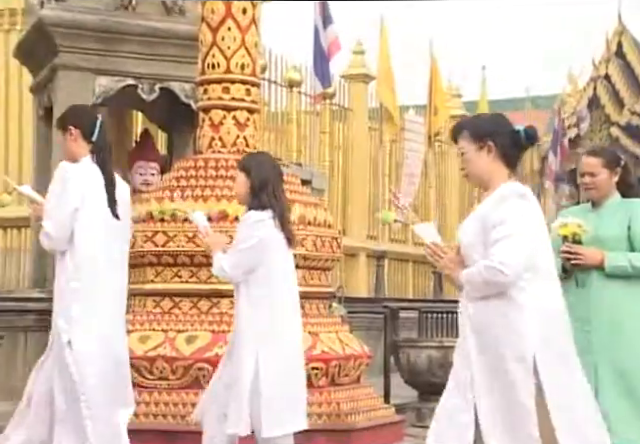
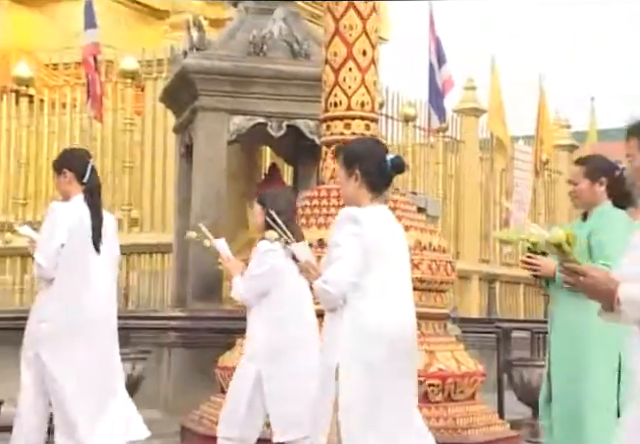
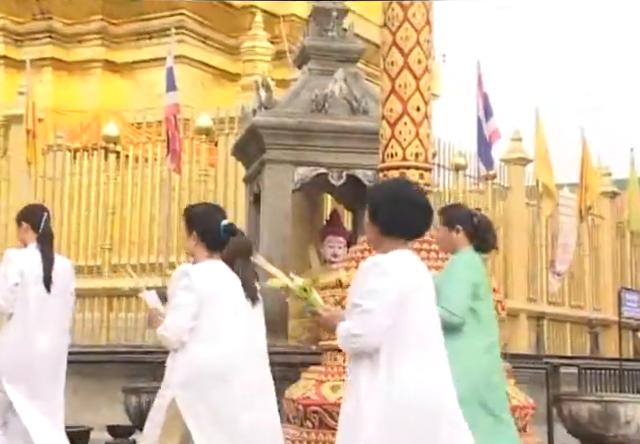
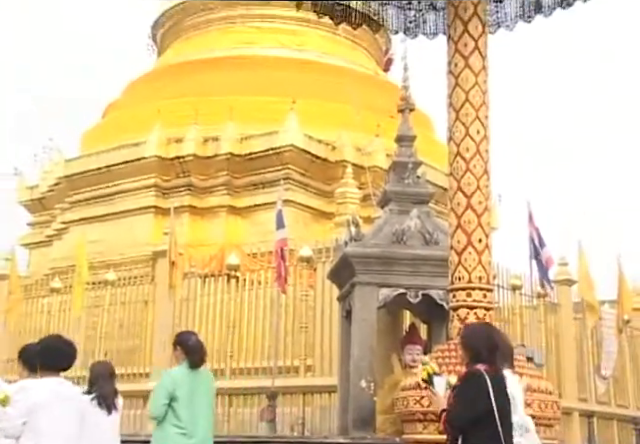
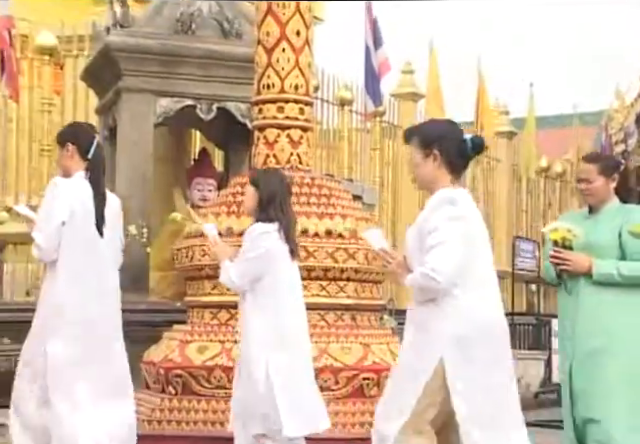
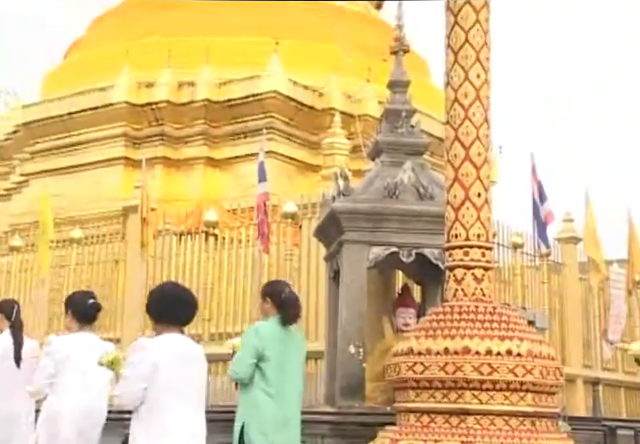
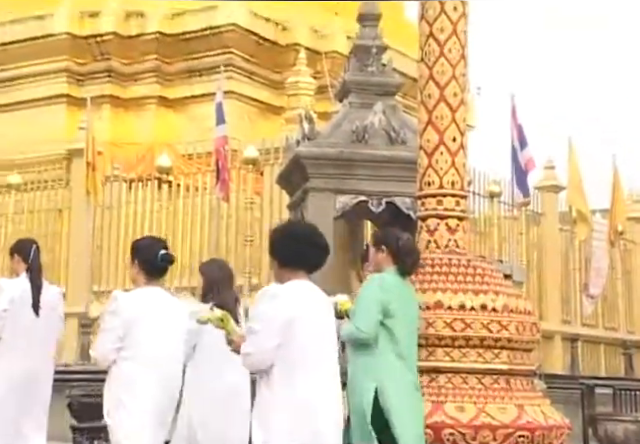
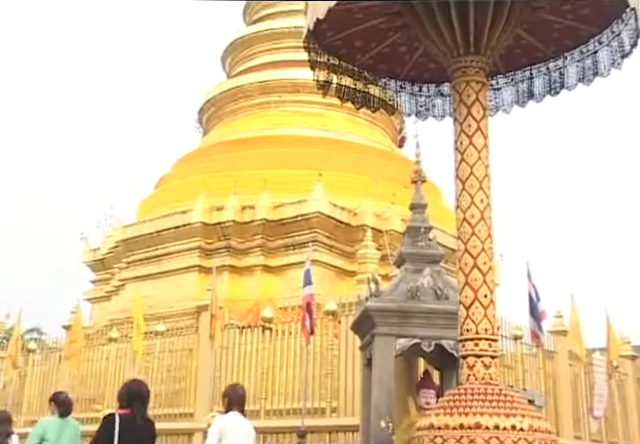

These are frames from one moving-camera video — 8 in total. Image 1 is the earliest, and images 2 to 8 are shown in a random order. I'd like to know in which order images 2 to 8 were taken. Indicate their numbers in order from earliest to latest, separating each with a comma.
5, 2, 3, 7, 6, 4, 8
